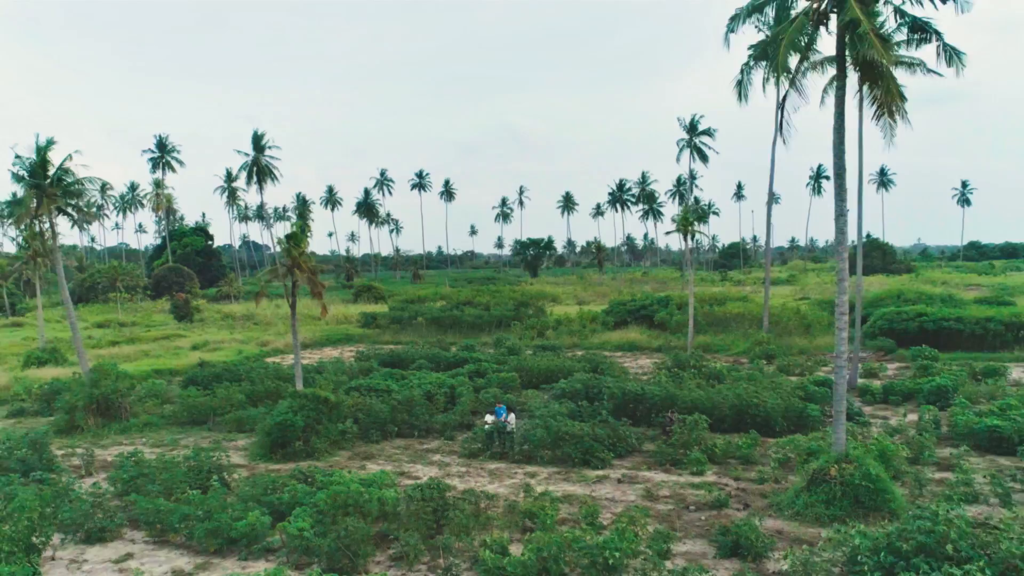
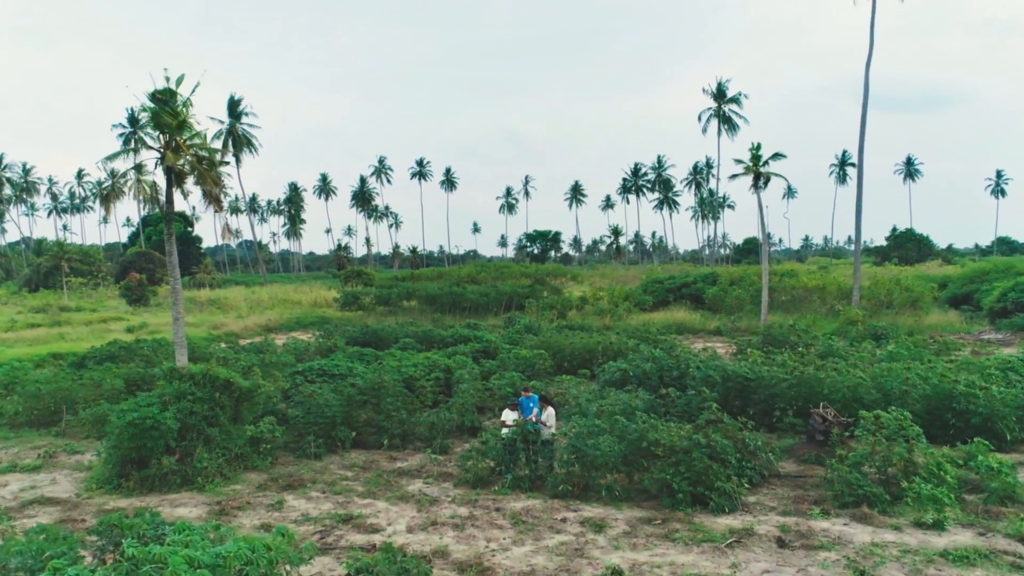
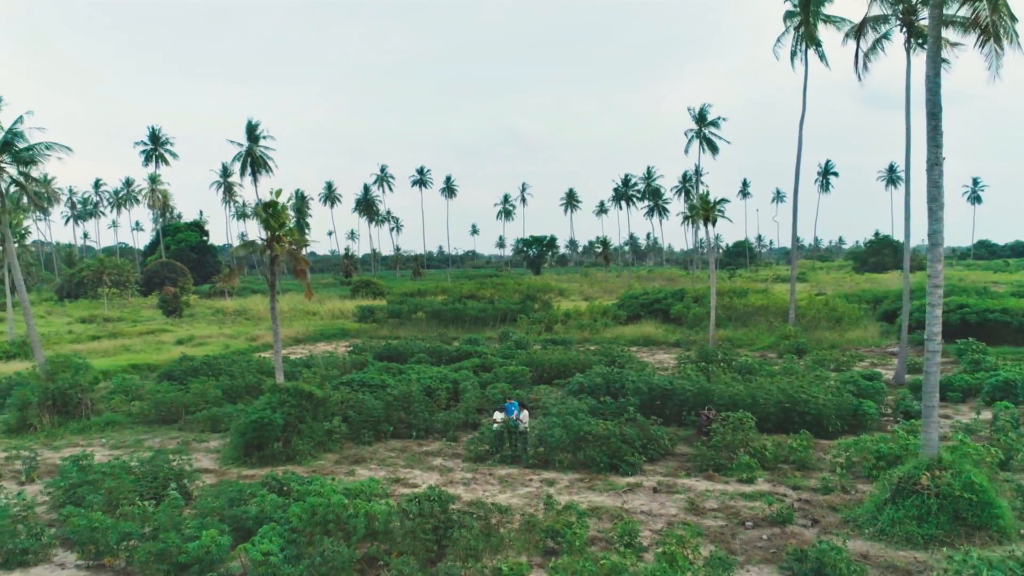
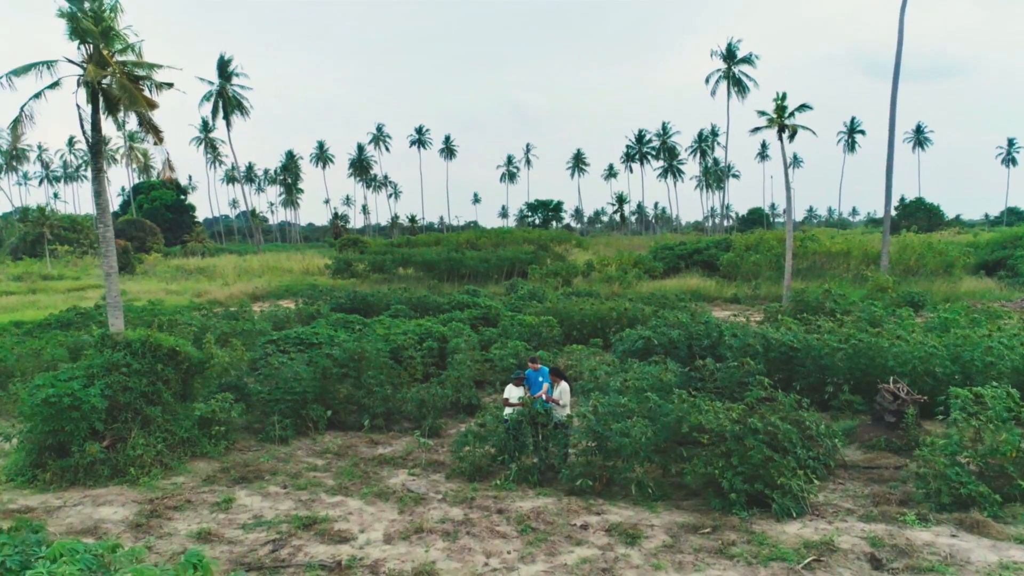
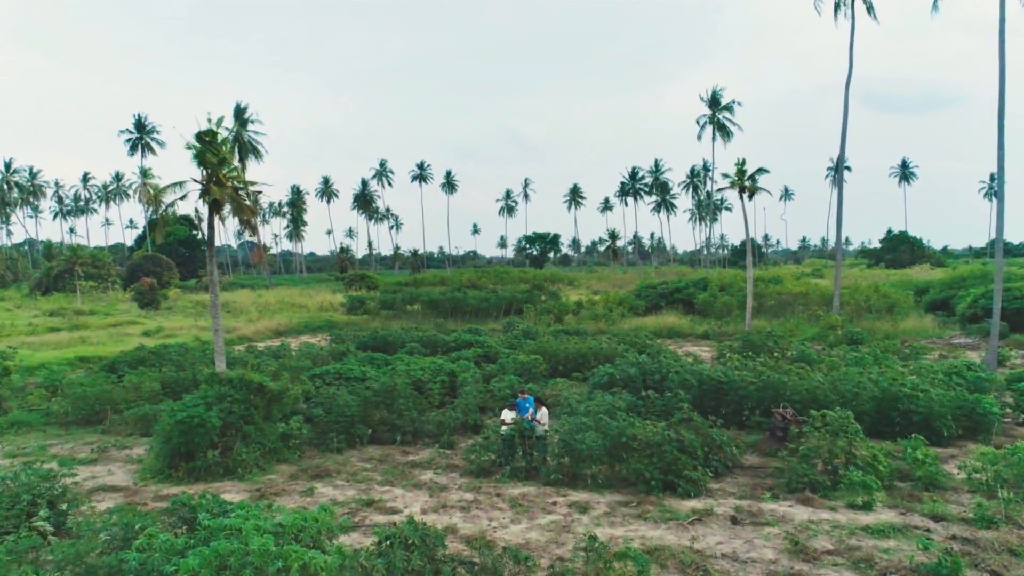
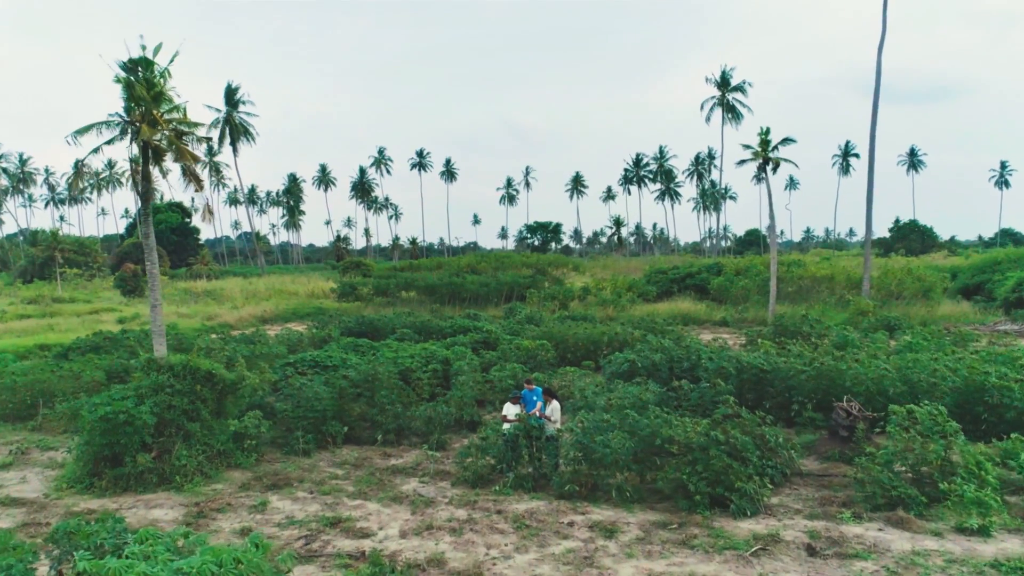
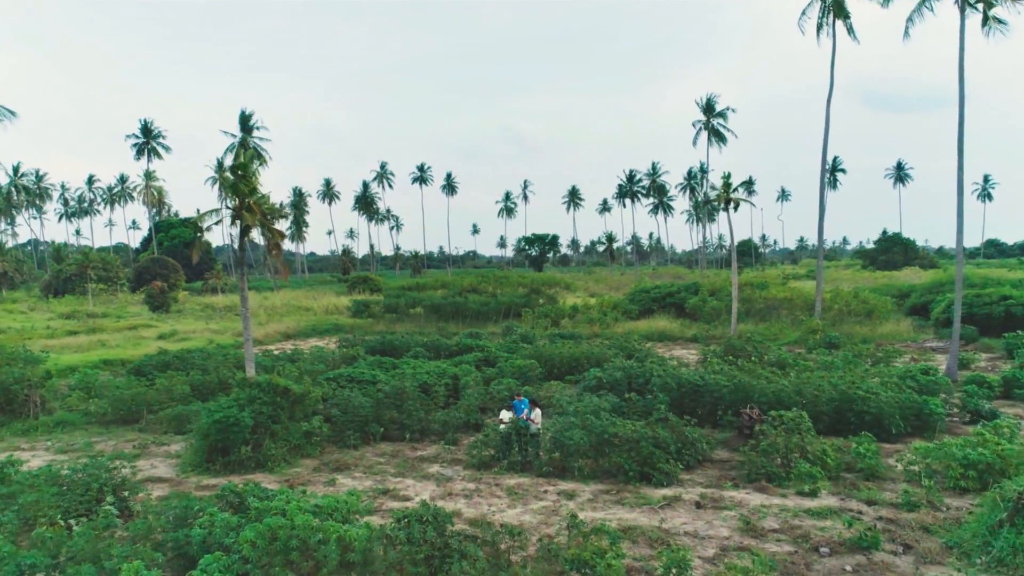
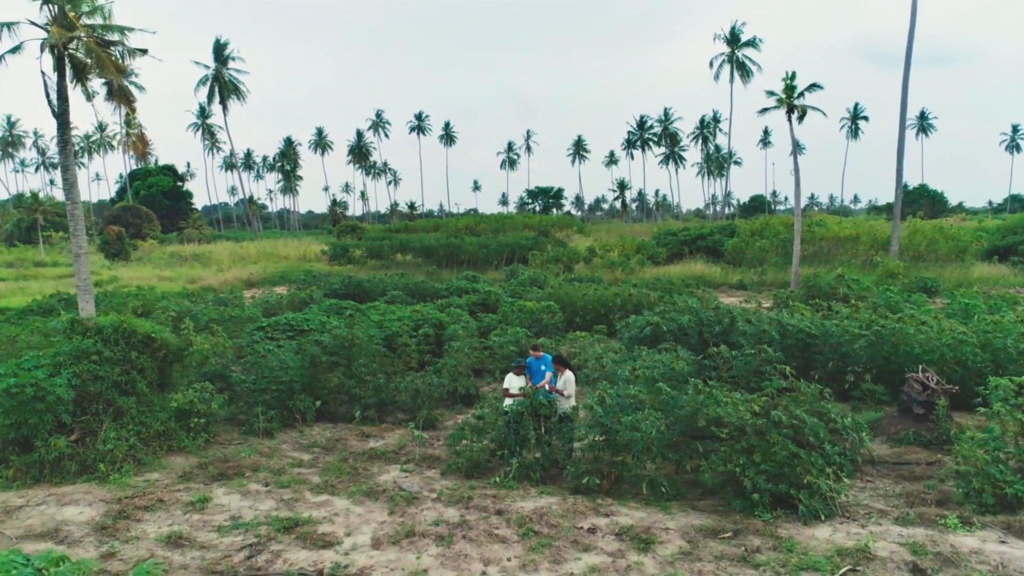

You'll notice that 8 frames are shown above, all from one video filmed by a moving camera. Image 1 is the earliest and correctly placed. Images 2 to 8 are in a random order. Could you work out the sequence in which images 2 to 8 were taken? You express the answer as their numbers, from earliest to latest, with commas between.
3, 7, 5, 2, 6, 4, 8
